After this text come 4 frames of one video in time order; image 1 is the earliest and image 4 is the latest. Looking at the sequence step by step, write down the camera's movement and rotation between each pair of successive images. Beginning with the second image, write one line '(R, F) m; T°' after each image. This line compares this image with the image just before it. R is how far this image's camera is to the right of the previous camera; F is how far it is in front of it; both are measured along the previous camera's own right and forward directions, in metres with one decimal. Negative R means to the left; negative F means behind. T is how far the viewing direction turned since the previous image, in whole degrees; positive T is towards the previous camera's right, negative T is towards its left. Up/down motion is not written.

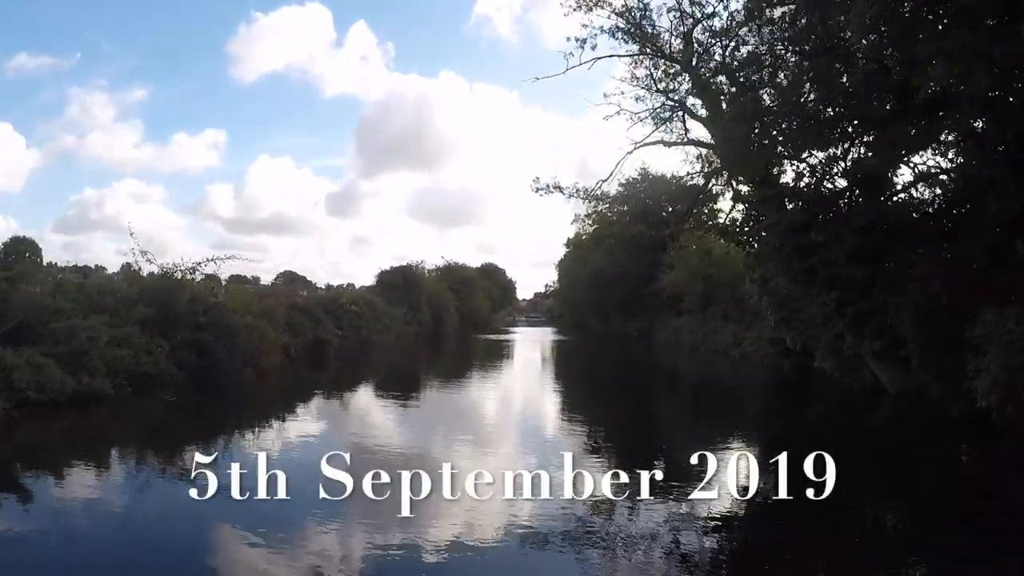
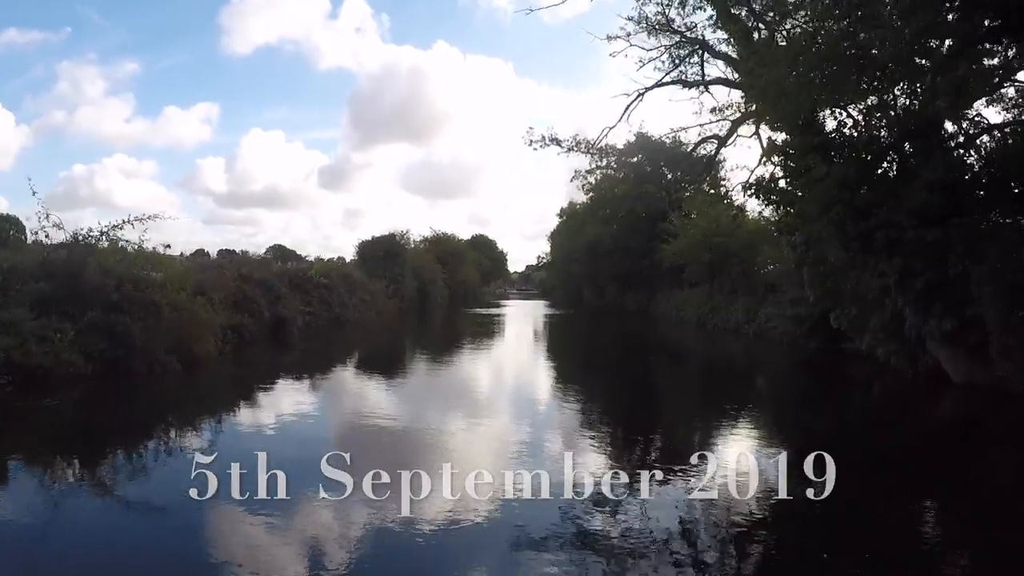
(0.0, +0.5) m; 0°
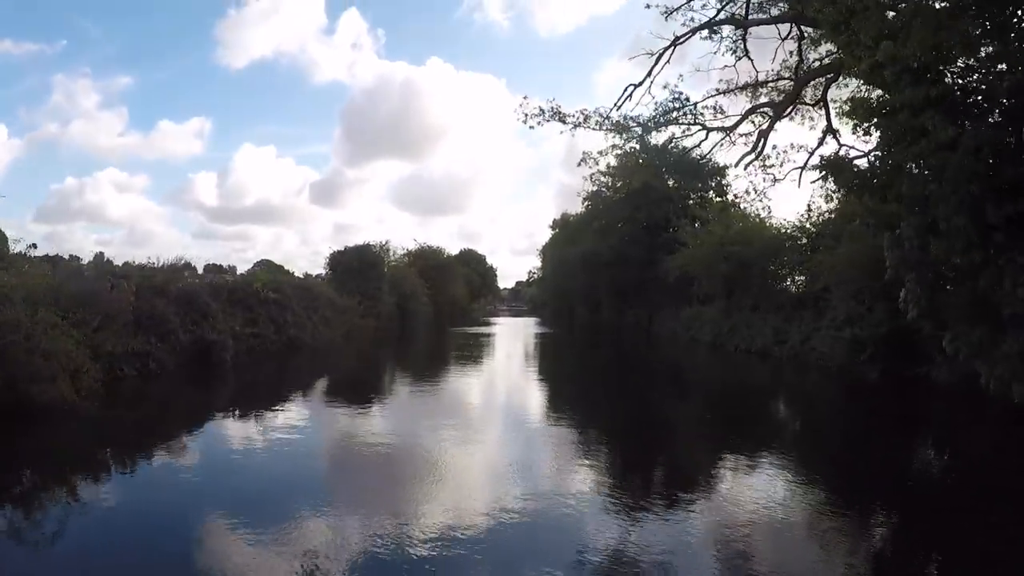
(0.0, +0.7) m; +1°
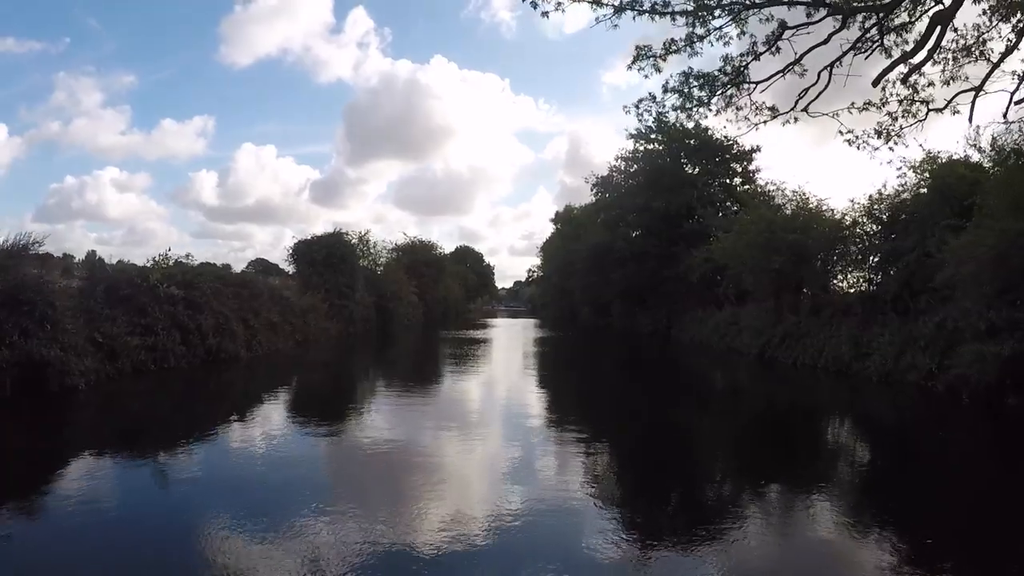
(-0.1, +0.8) m; 0°
